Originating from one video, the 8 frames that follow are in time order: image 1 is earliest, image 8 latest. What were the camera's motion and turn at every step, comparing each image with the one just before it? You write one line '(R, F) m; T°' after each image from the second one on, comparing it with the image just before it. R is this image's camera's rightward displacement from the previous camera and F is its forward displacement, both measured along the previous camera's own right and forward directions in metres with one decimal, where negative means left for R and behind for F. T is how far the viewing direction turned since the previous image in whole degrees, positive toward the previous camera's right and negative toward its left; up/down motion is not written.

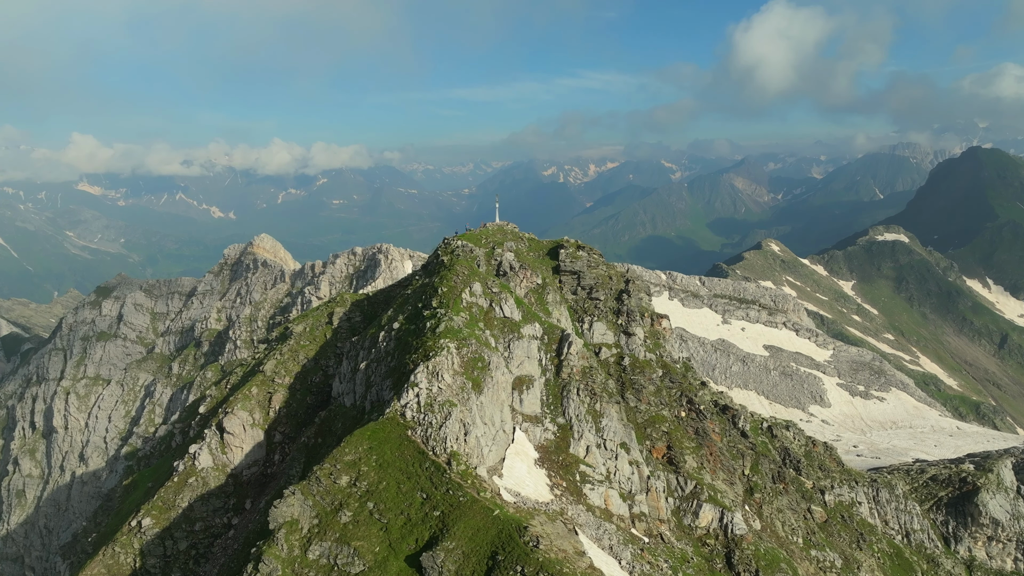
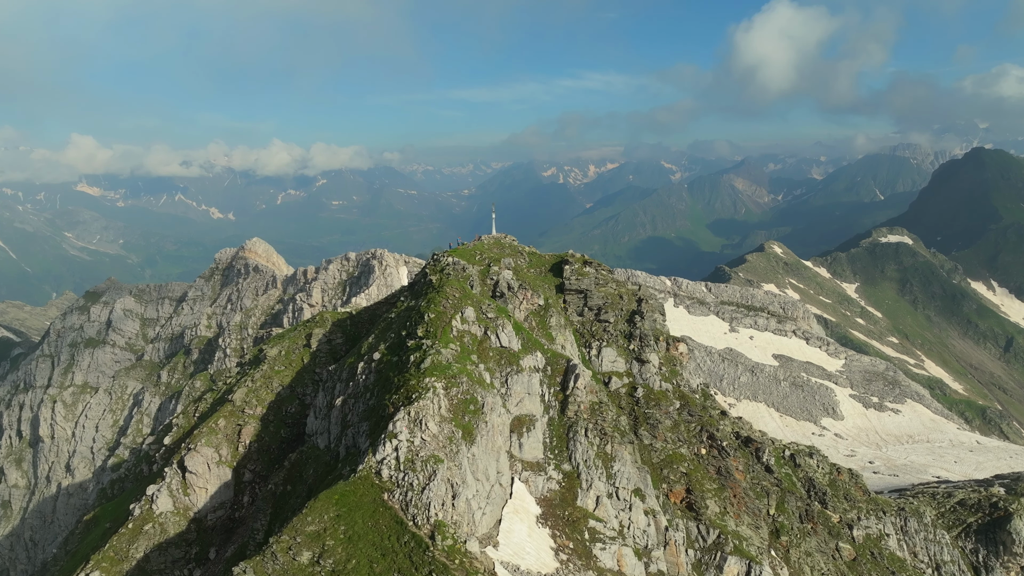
(+0.1, +4.7) m; 0°
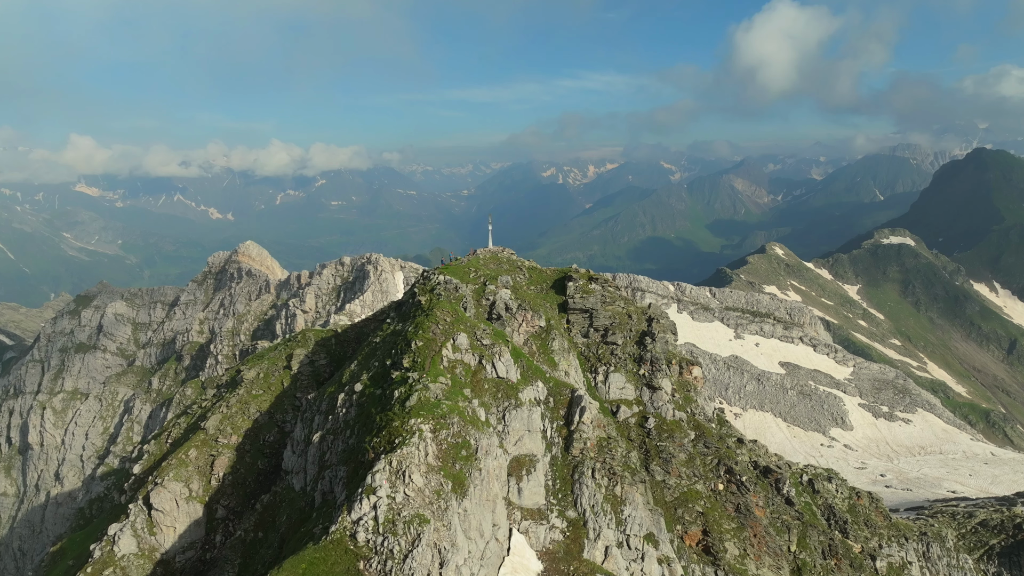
(+0.1, +3.4) m; 0°
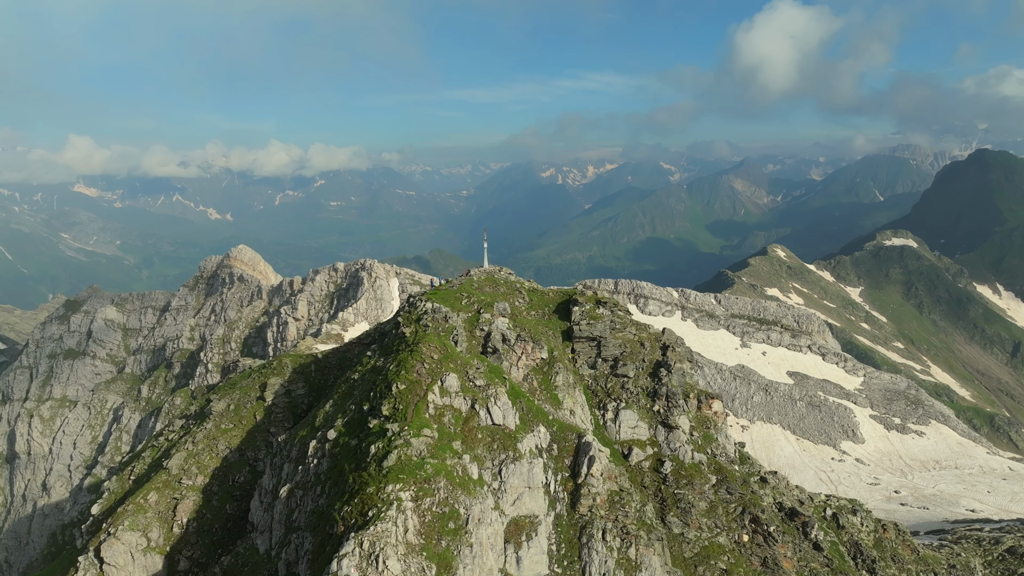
(+0.1, +3.8) m; 0°
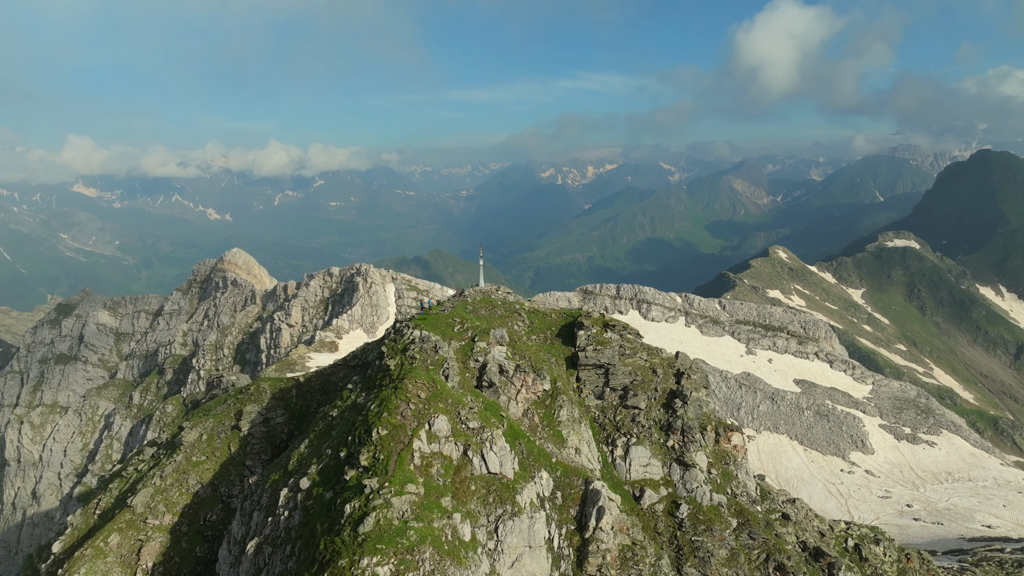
(+0.1, +3.0) m; 0°
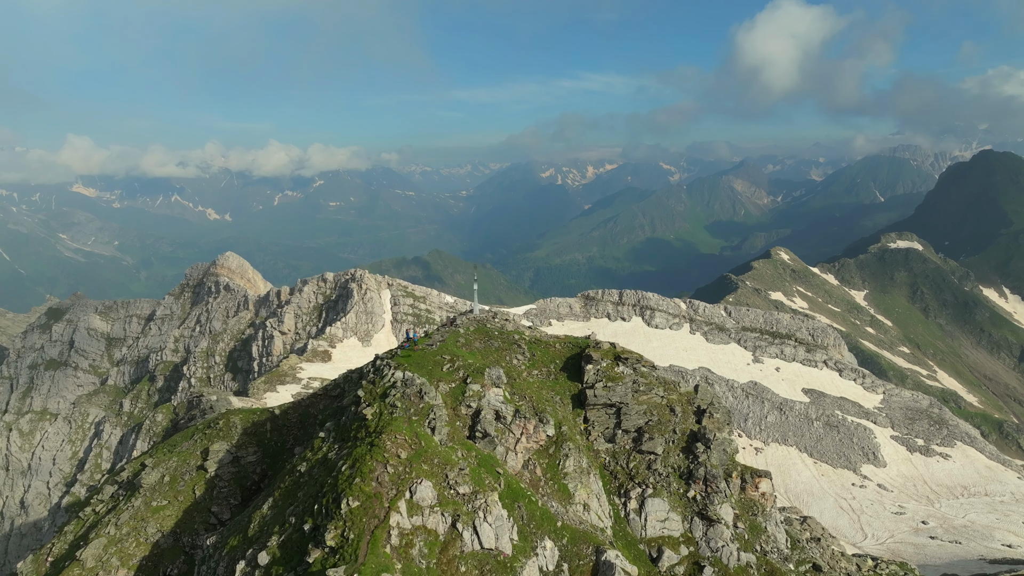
(+0.1, +3.4) m; 0°
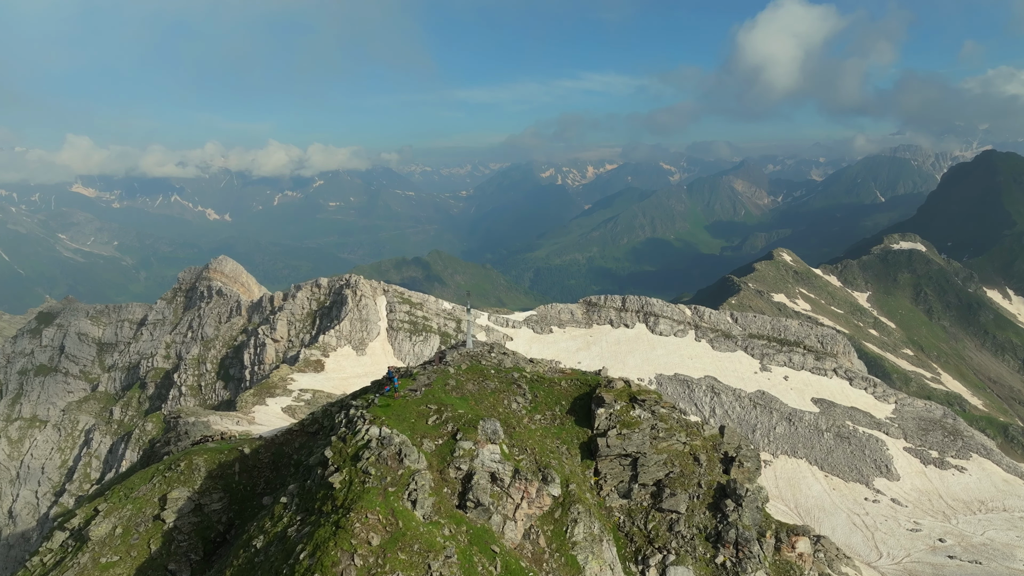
(0.0, +3.4) m; 0°
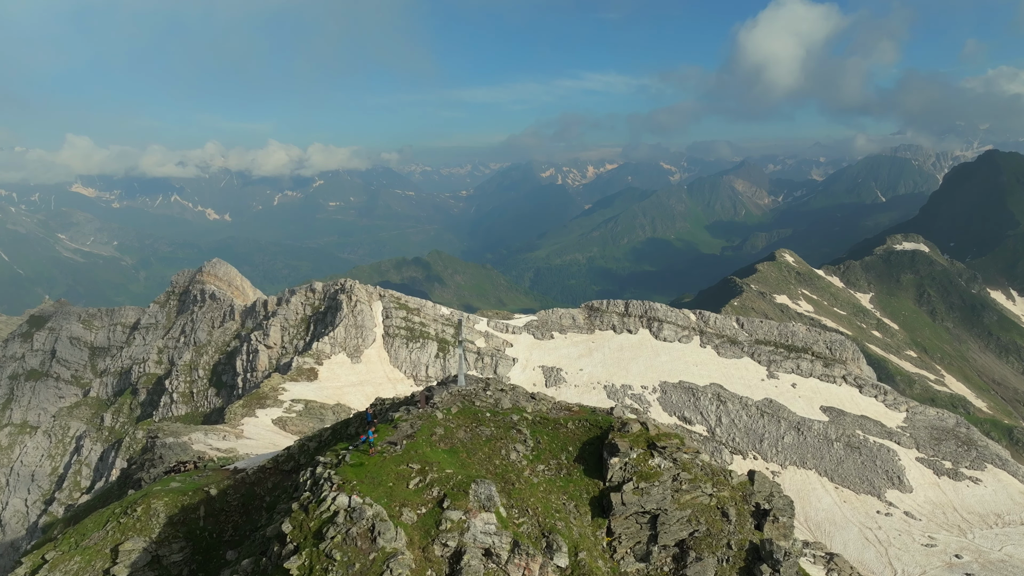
(0.0, +3.0) m; 0°
